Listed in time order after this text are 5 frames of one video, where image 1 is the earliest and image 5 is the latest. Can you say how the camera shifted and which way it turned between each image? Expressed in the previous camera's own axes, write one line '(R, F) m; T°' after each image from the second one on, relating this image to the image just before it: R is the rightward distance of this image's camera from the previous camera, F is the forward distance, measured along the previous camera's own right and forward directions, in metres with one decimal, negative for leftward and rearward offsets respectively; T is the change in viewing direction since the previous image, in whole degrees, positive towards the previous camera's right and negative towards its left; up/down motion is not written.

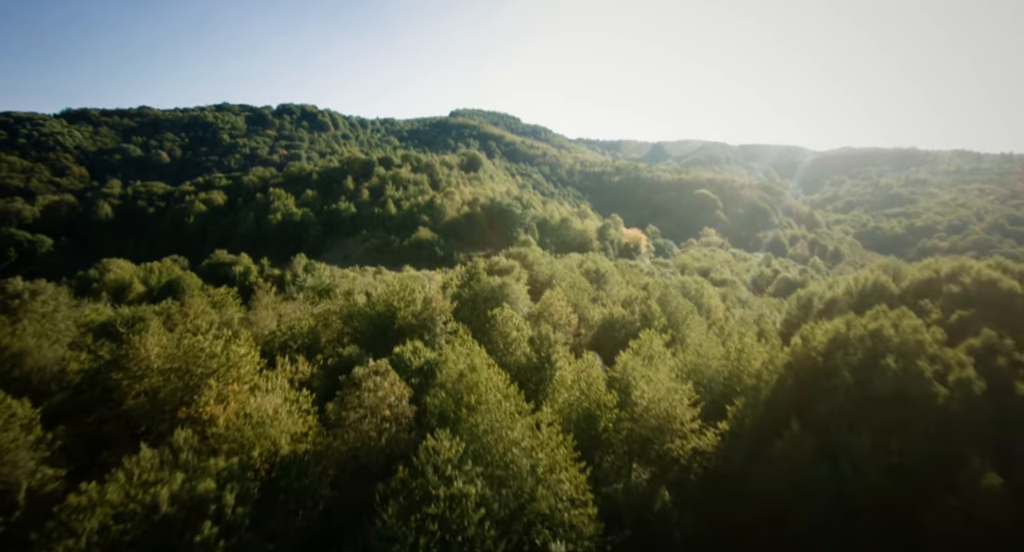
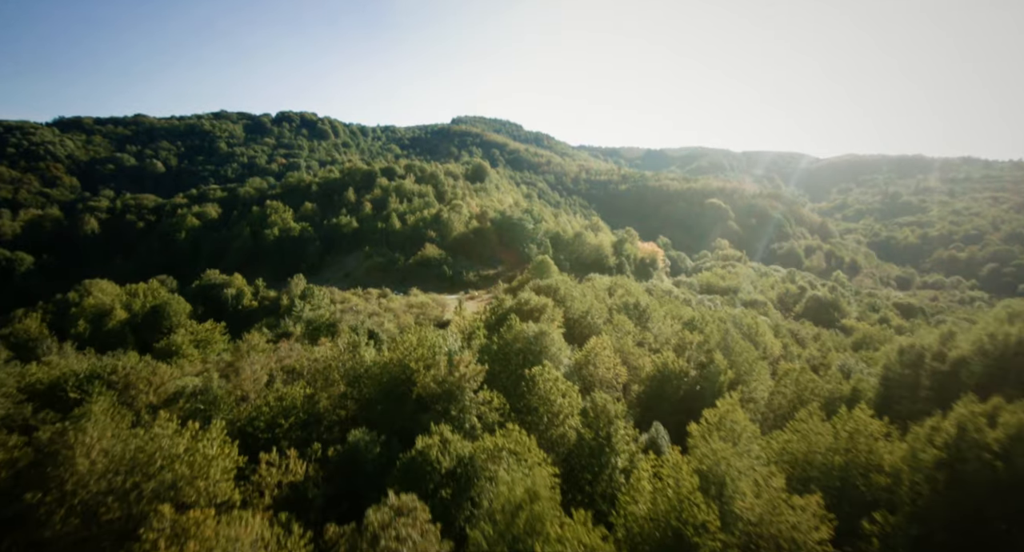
(-1.9, +5.1) m; 0°
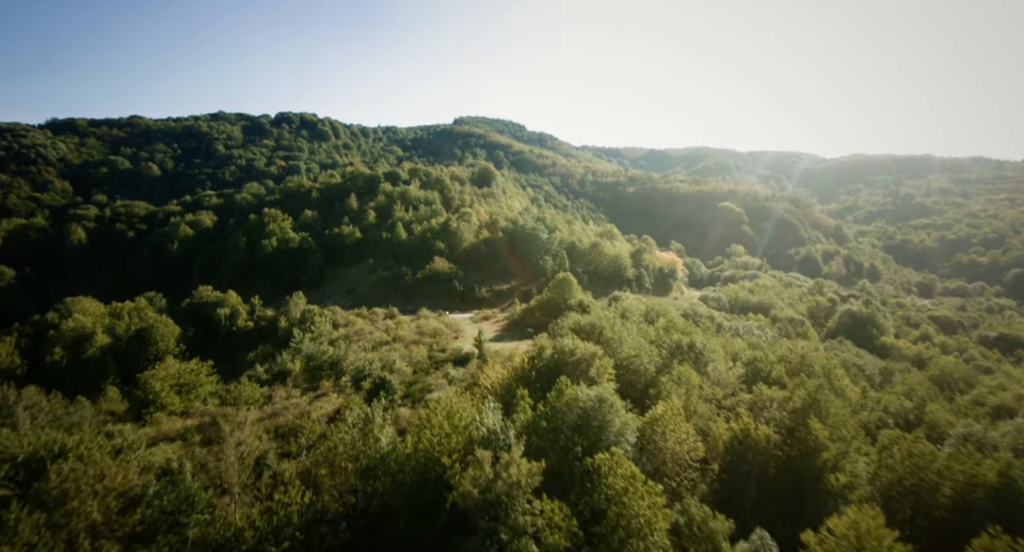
(-2.0, +5.1) m; 0°
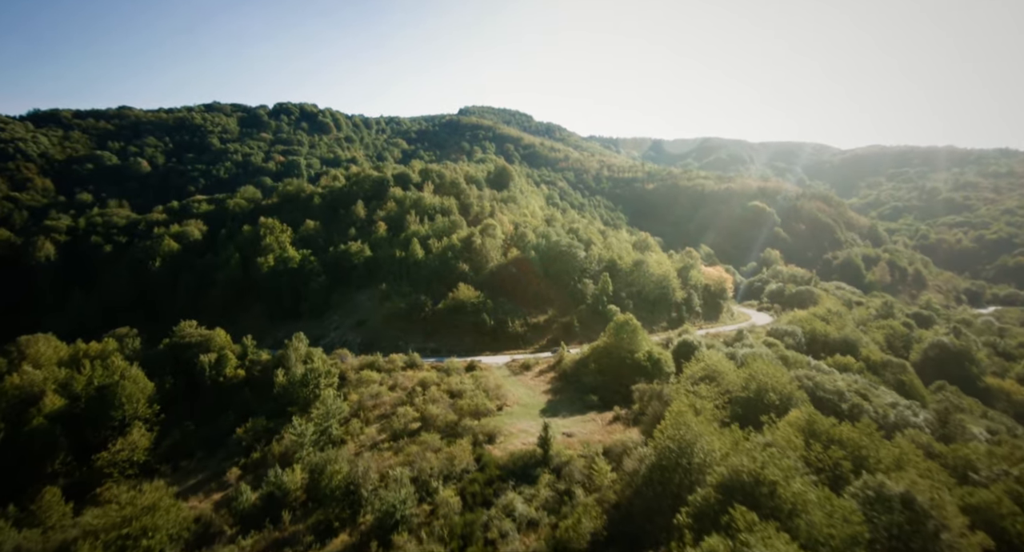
(-4.3, +10.4) m; 0°
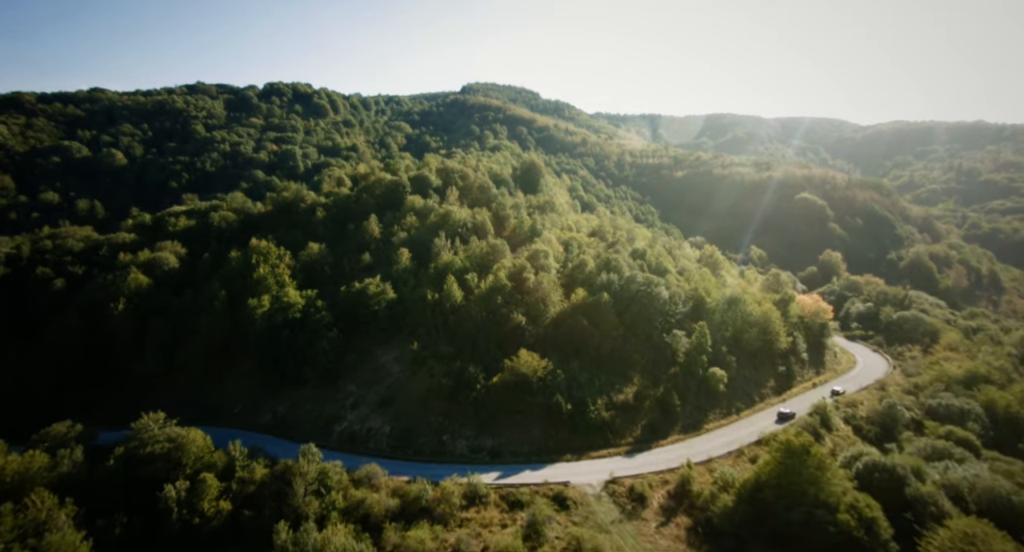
(-6.9, +15.4) m; 0°
